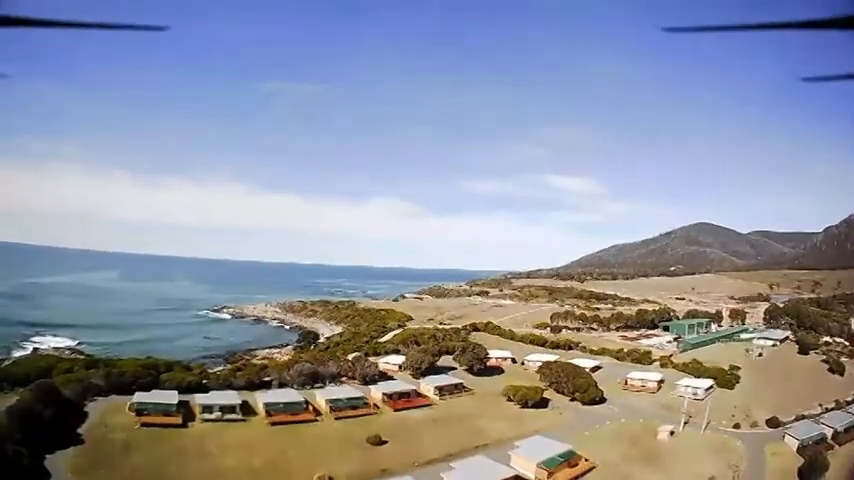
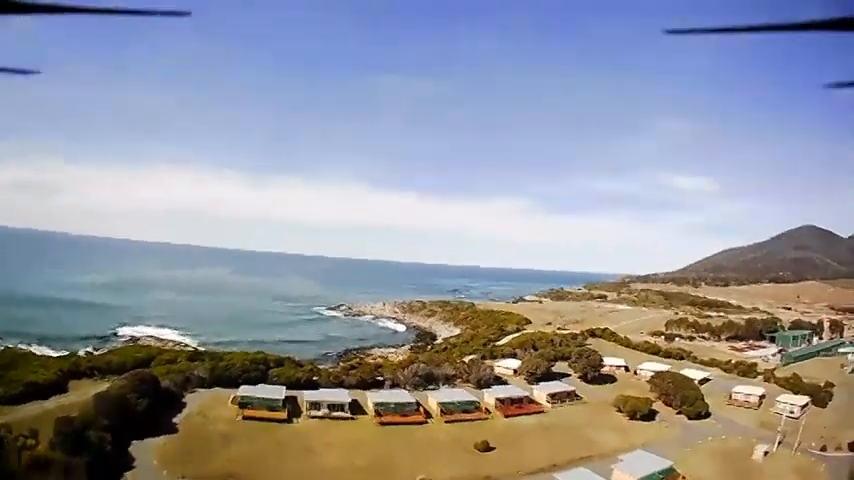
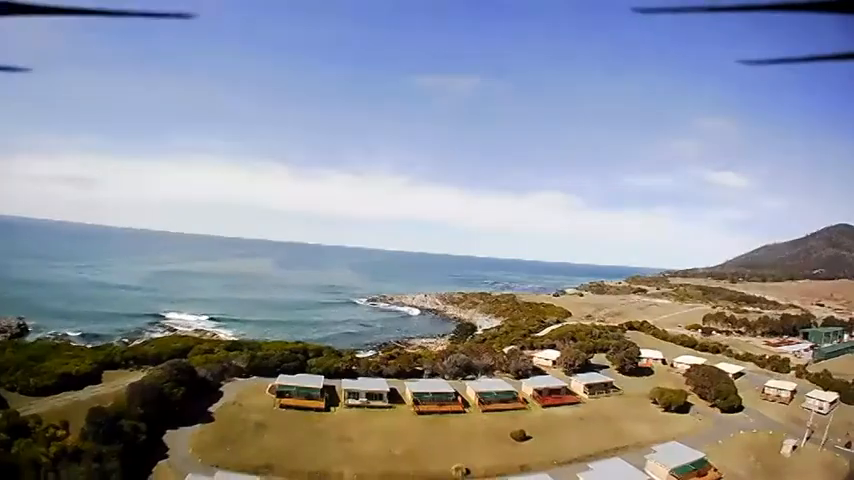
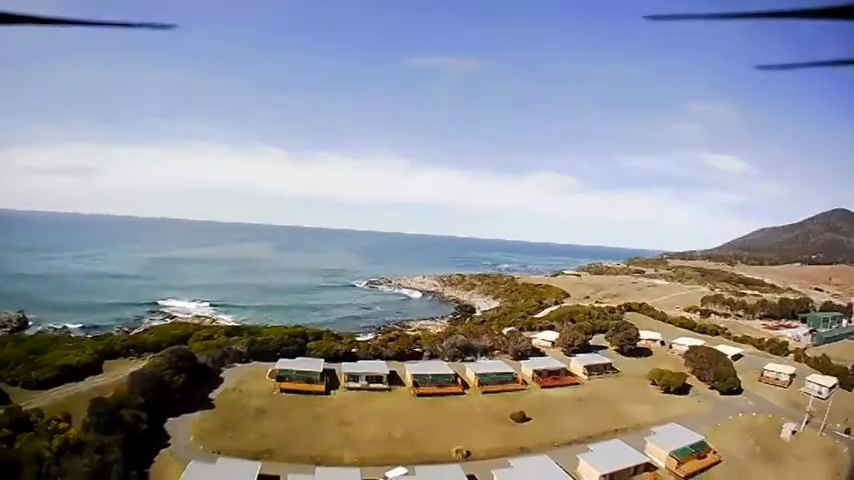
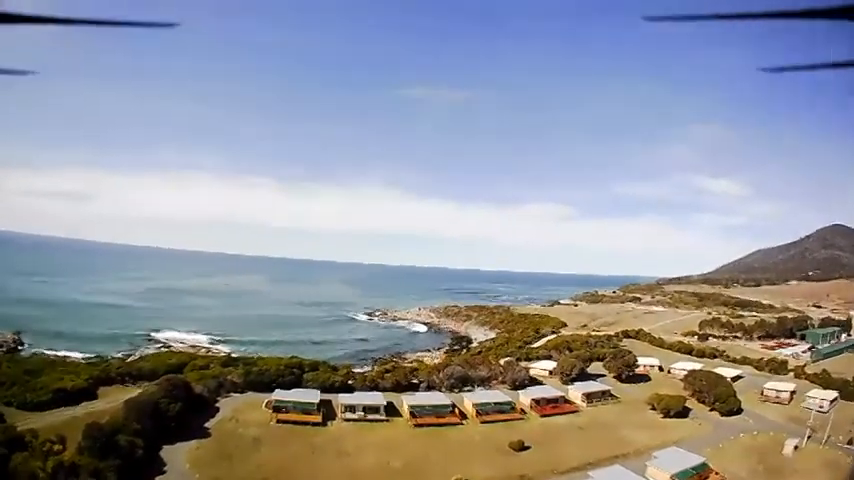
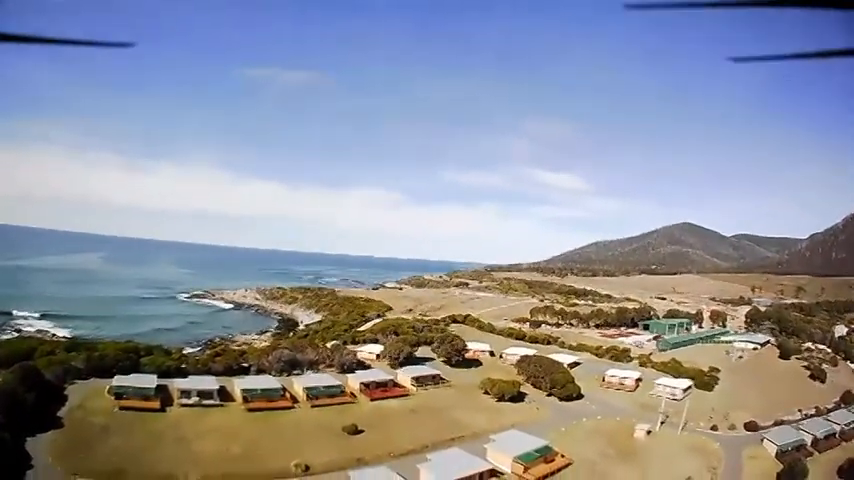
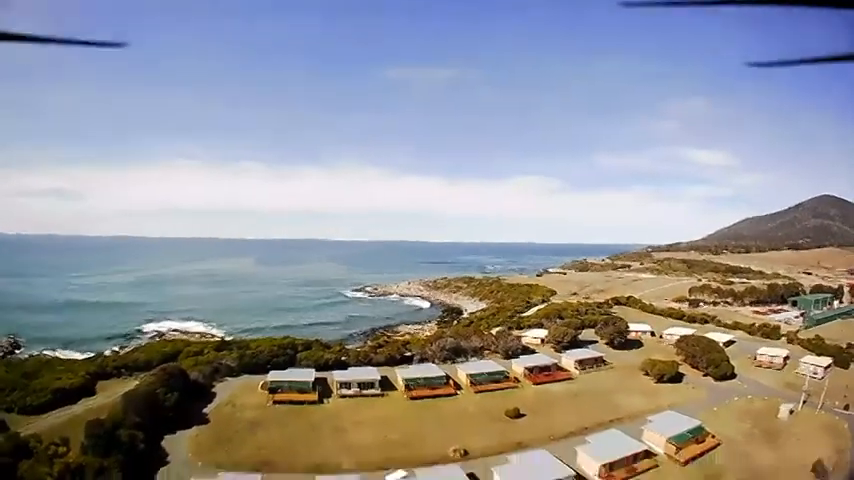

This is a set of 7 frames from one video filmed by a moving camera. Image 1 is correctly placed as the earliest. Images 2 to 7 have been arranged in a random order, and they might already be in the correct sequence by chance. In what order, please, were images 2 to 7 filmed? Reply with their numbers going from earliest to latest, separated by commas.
6, 3, 4, 5, 7, 2
